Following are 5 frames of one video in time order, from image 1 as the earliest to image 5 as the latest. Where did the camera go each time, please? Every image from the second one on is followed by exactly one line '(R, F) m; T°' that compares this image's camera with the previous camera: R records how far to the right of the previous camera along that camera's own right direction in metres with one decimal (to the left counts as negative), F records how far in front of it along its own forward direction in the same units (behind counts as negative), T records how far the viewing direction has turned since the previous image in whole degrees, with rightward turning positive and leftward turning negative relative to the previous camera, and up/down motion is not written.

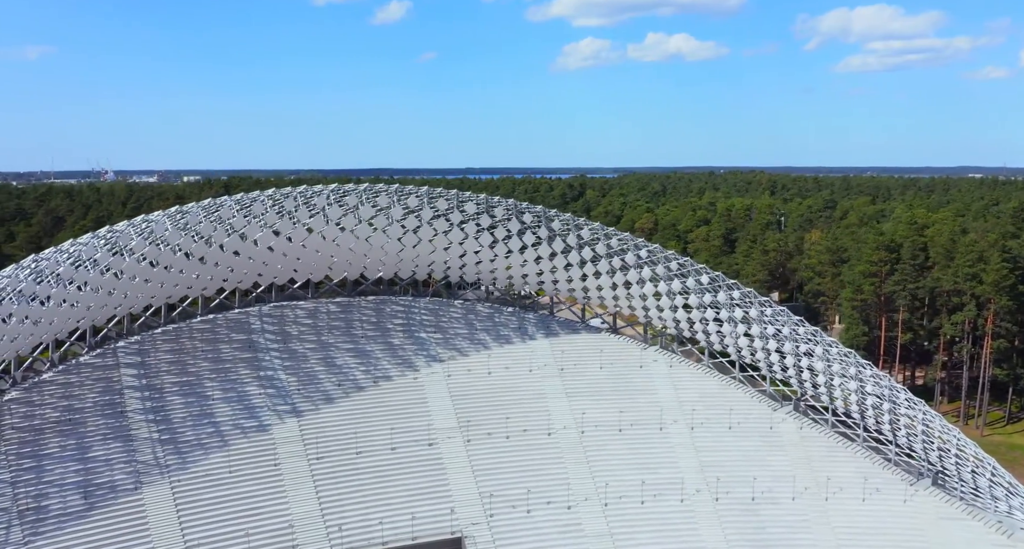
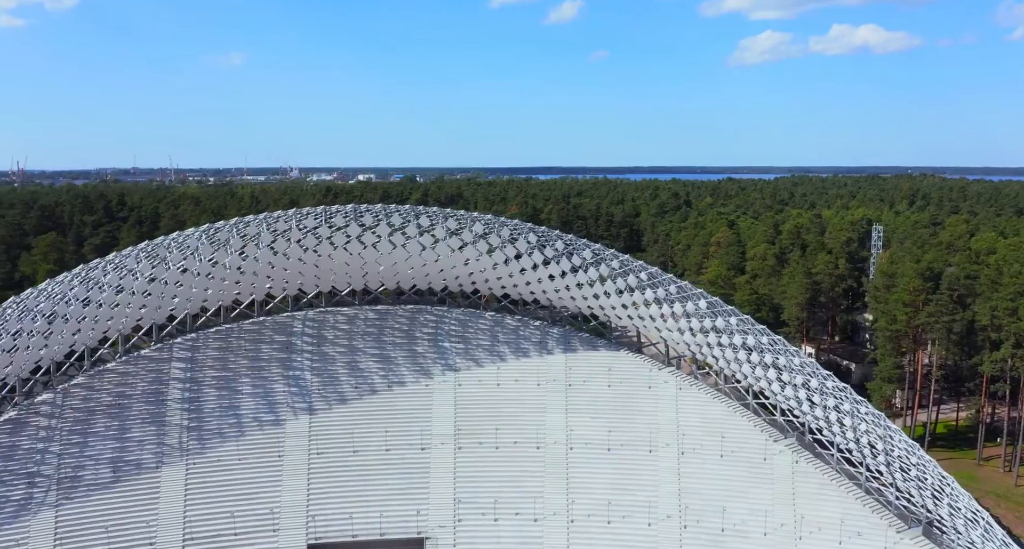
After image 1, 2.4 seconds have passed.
(+5.3, -0.6) m; -11°
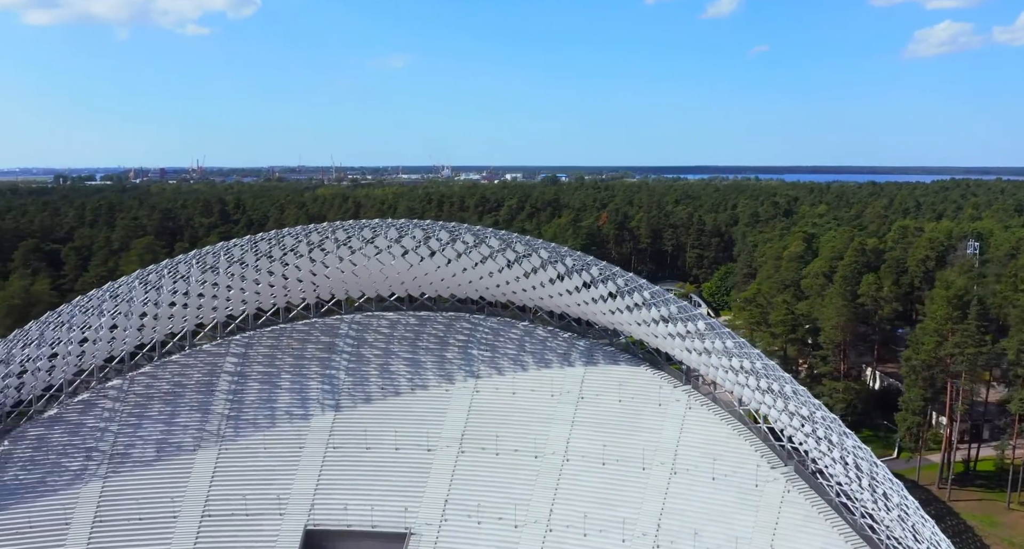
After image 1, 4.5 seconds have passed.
(+4.7, -0.8) m; -10°
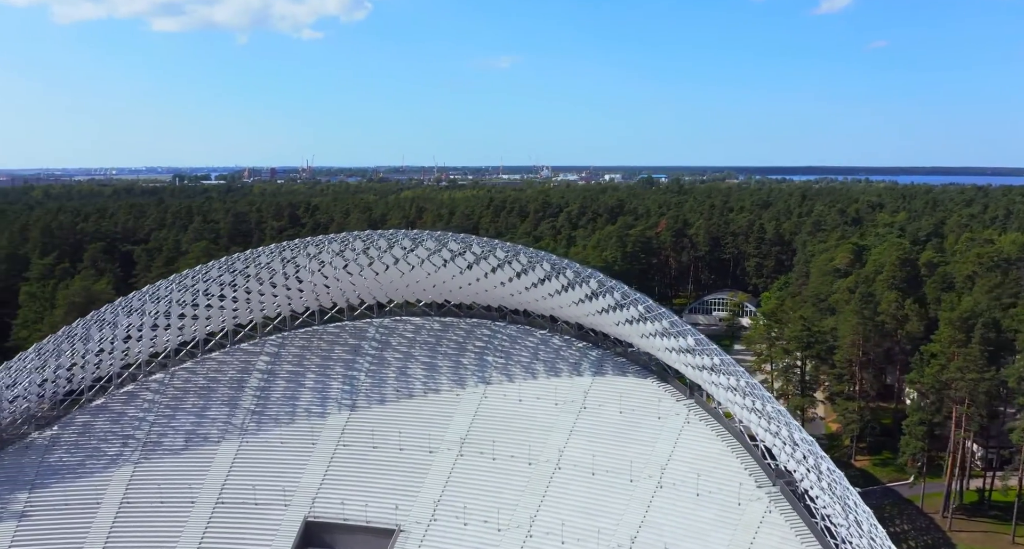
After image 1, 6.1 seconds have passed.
(+3.5, -0.8) m; -7°
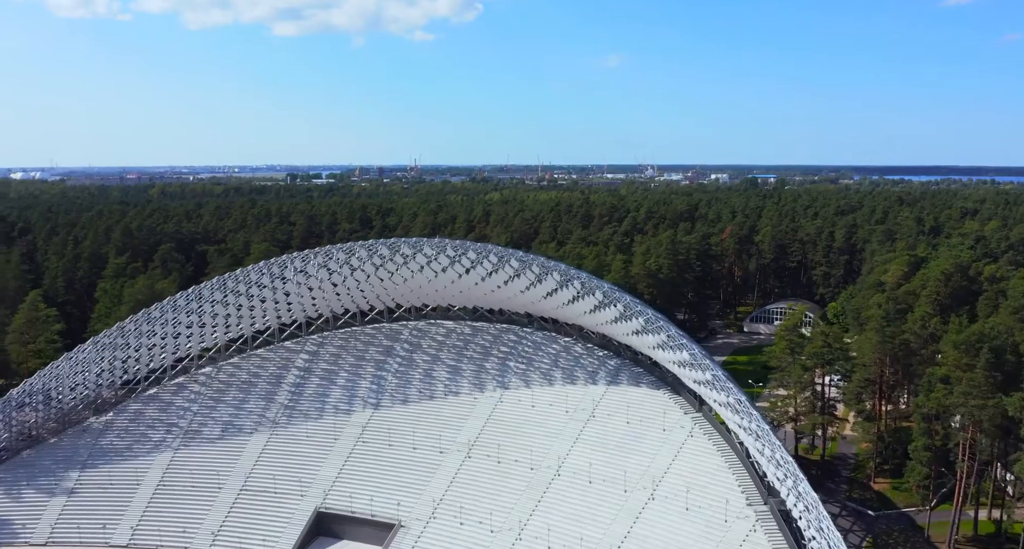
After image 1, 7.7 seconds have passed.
(+3.5, -0.8) m; -7°
